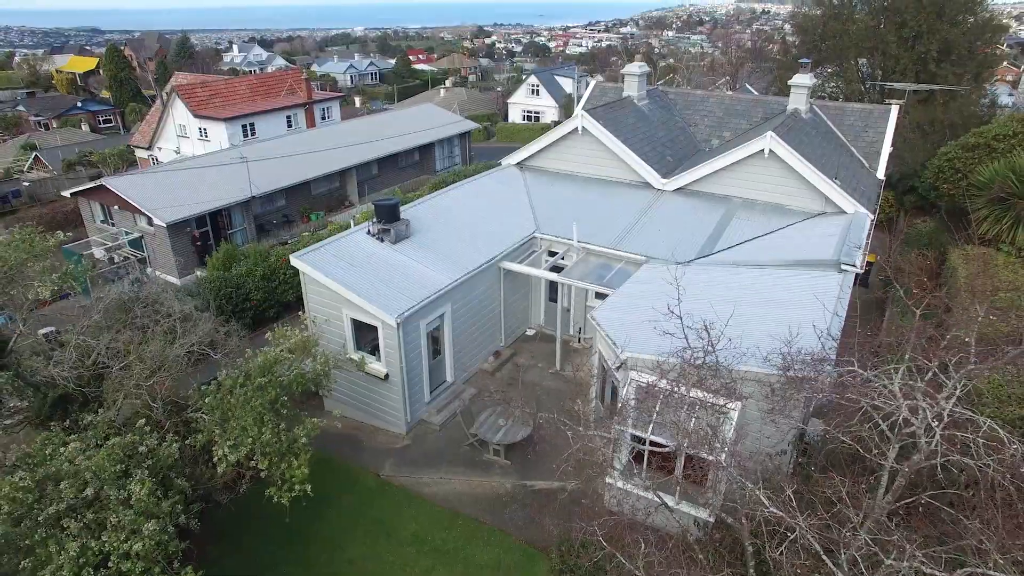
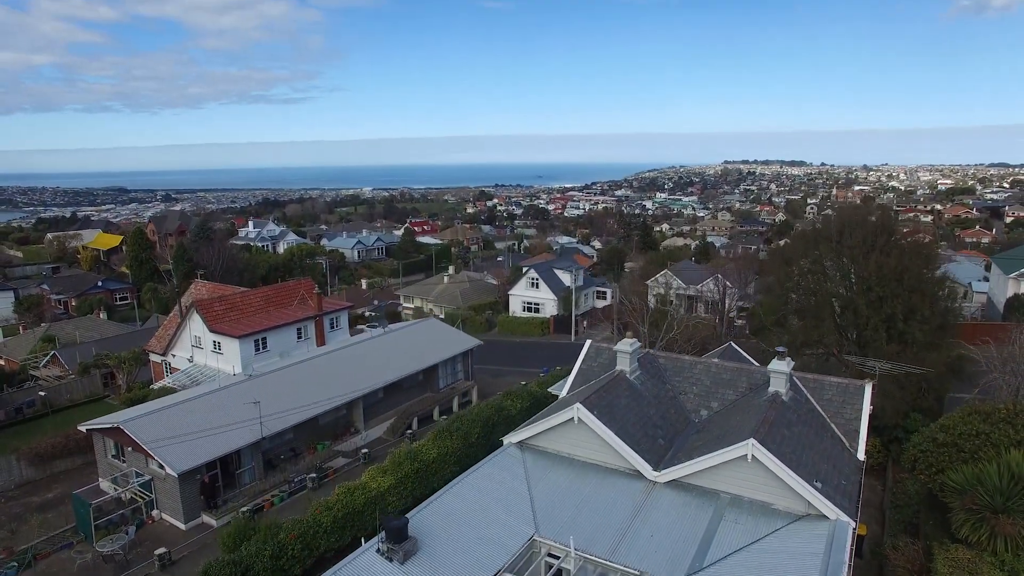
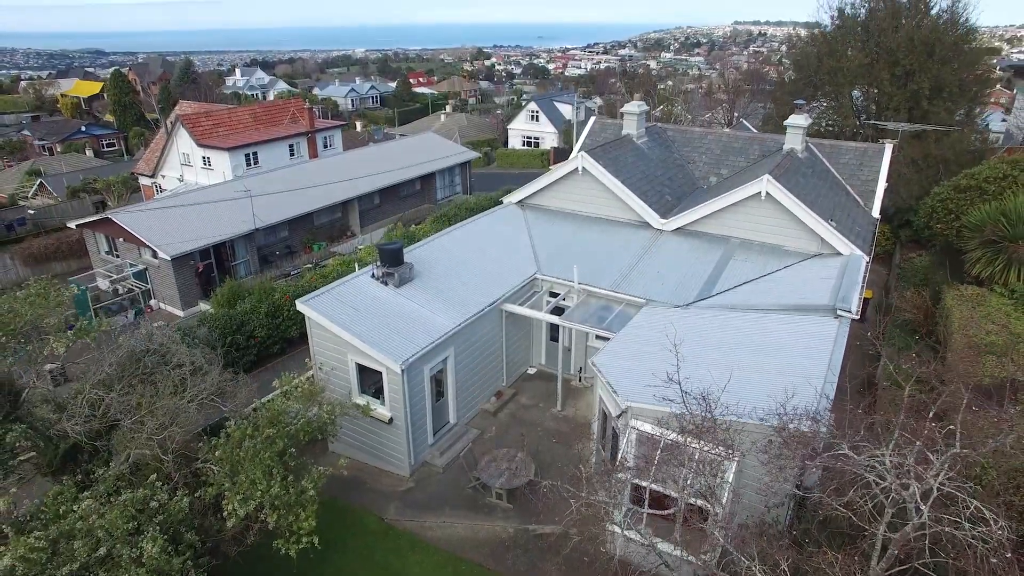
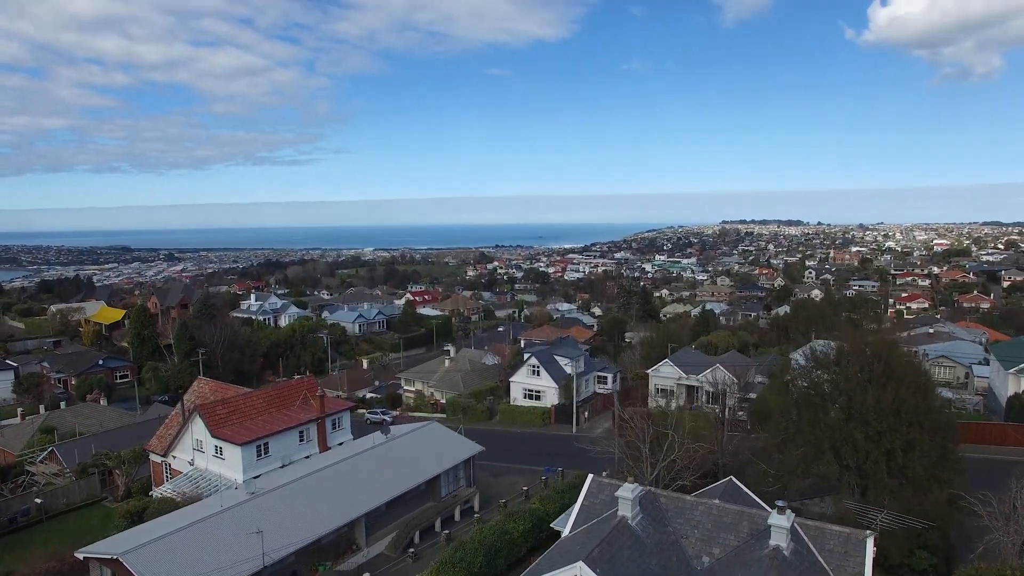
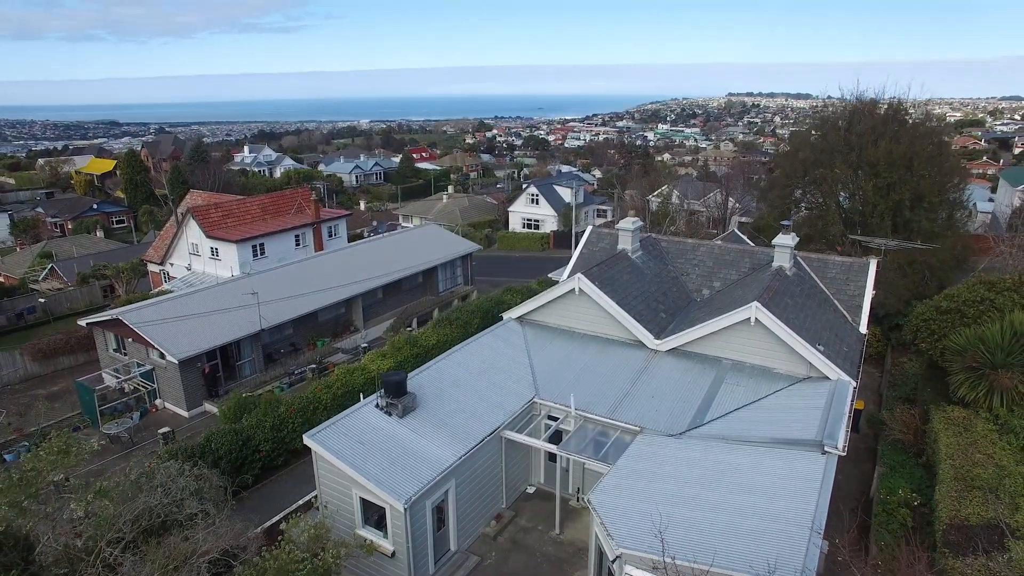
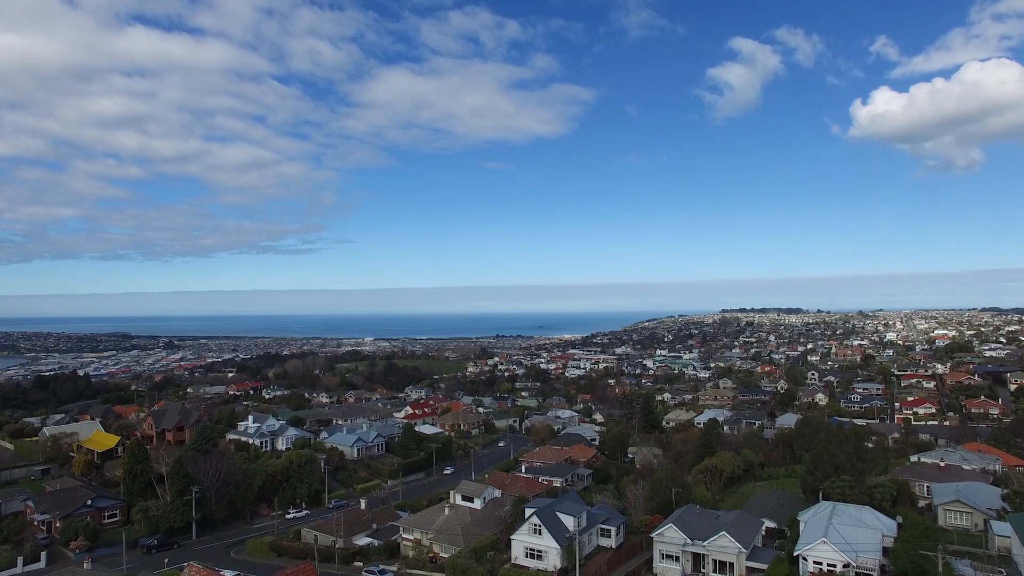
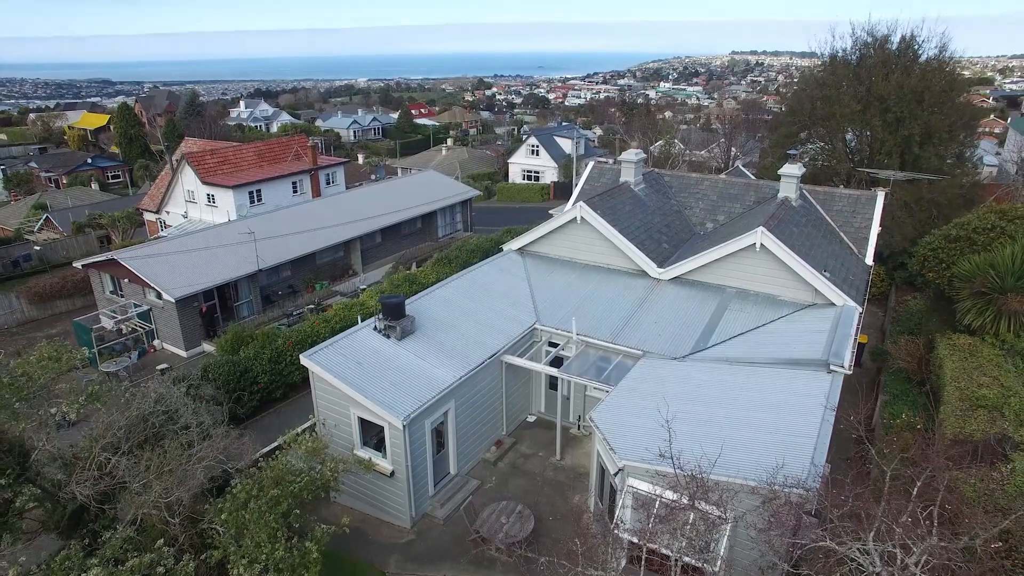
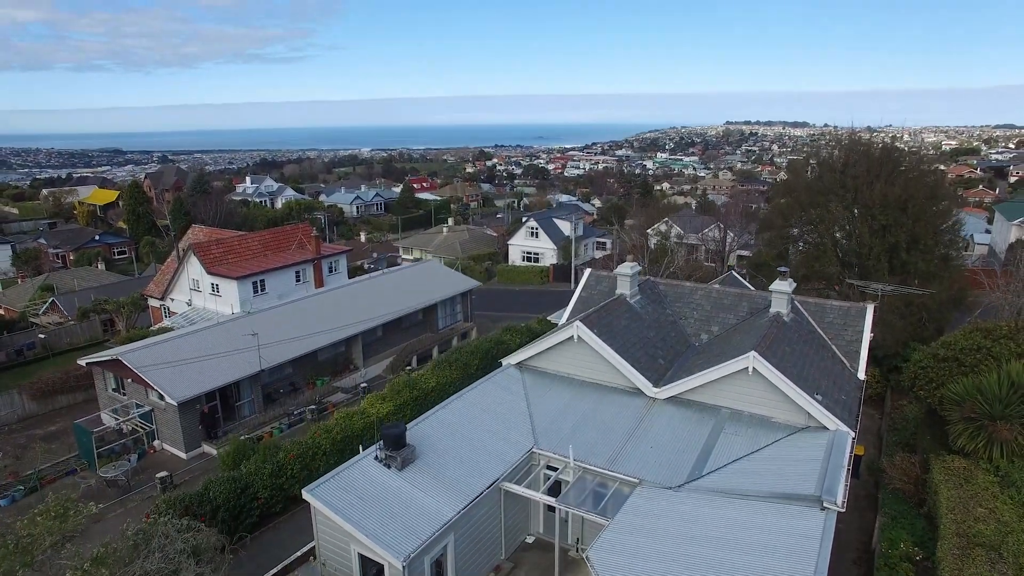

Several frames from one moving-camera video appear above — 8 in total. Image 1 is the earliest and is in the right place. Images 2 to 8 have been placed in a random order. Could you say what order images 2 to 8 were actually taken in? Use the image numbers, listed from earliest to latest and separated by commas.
3, 7, 5, 8, 2, 4, 6
